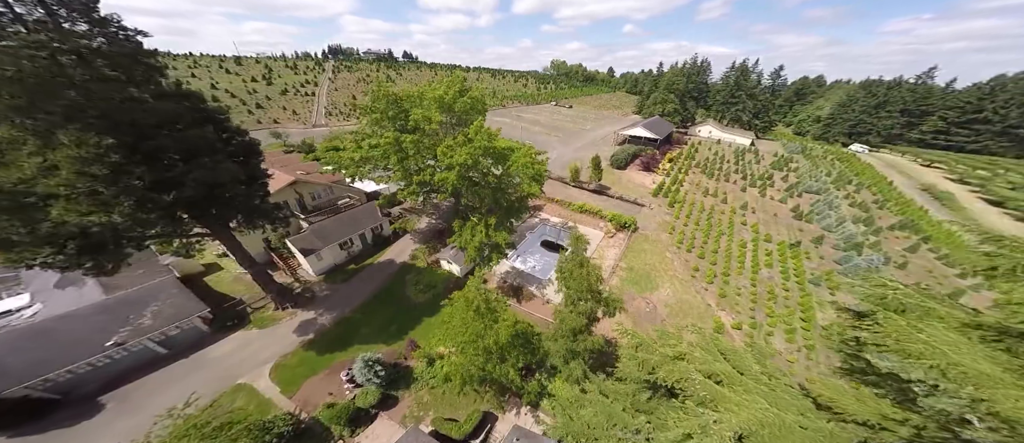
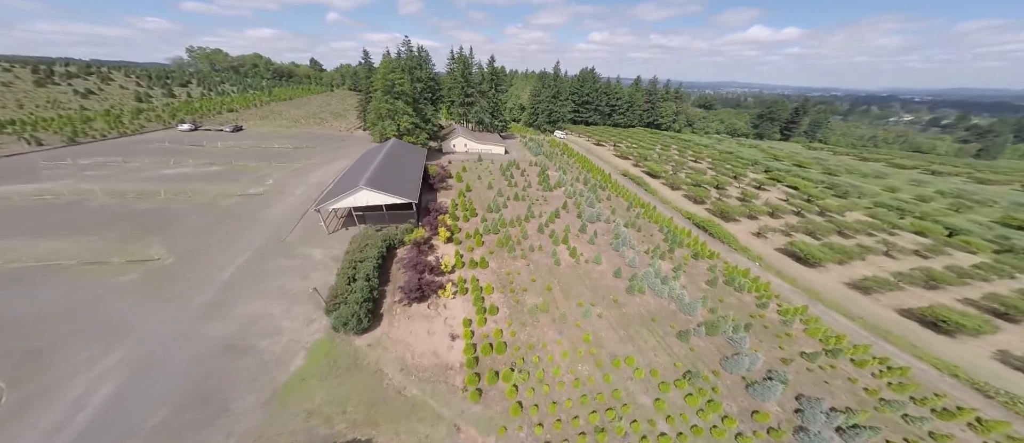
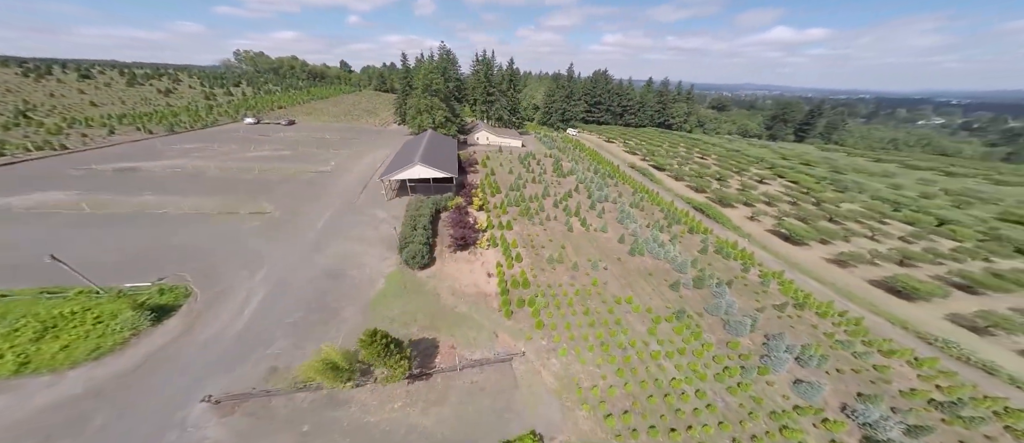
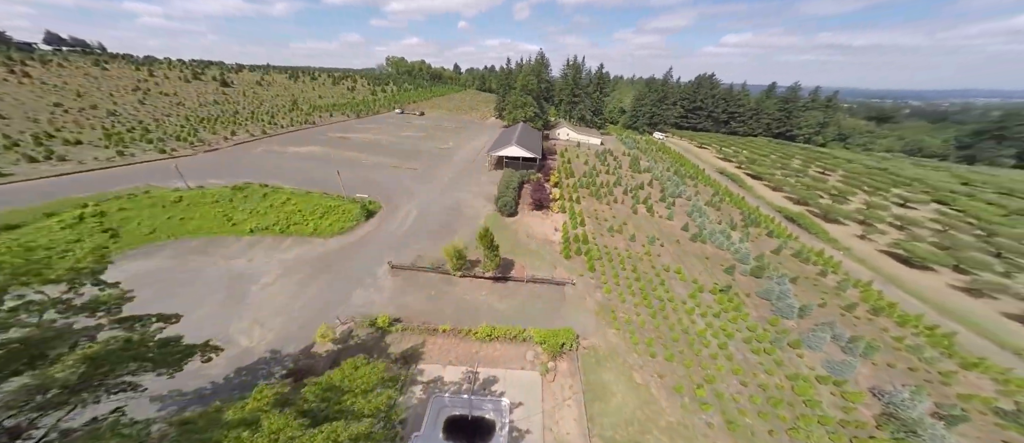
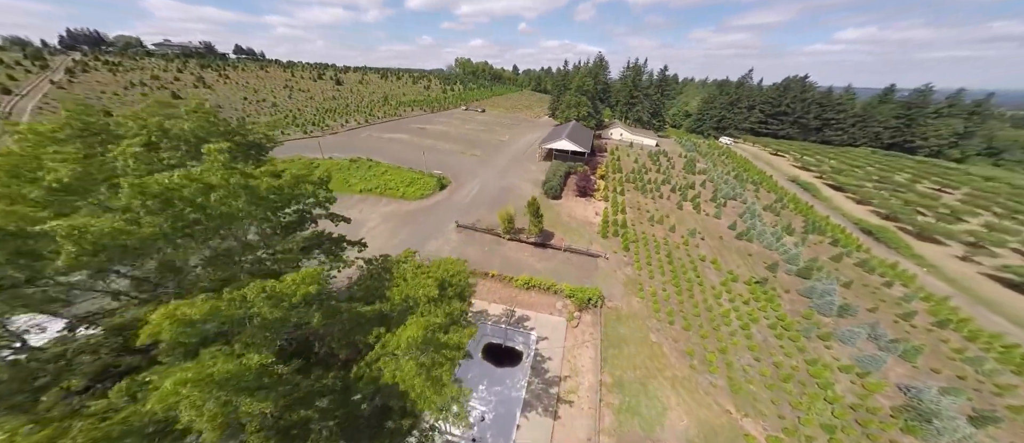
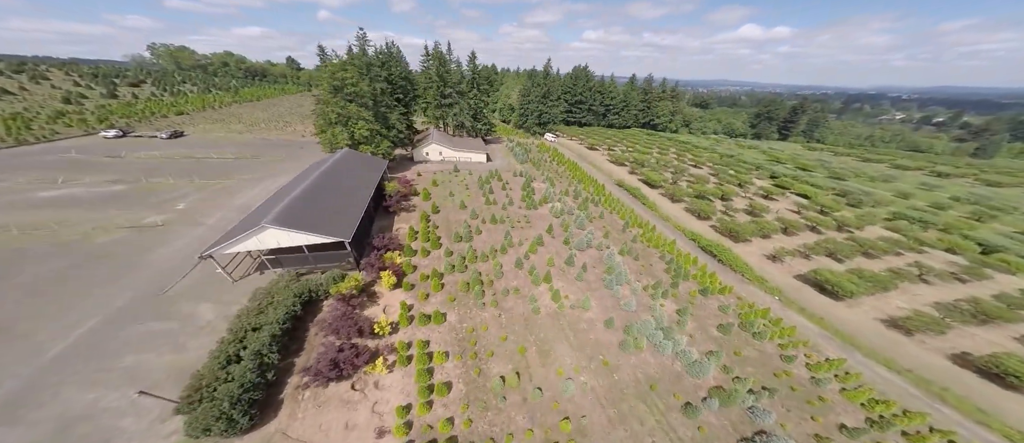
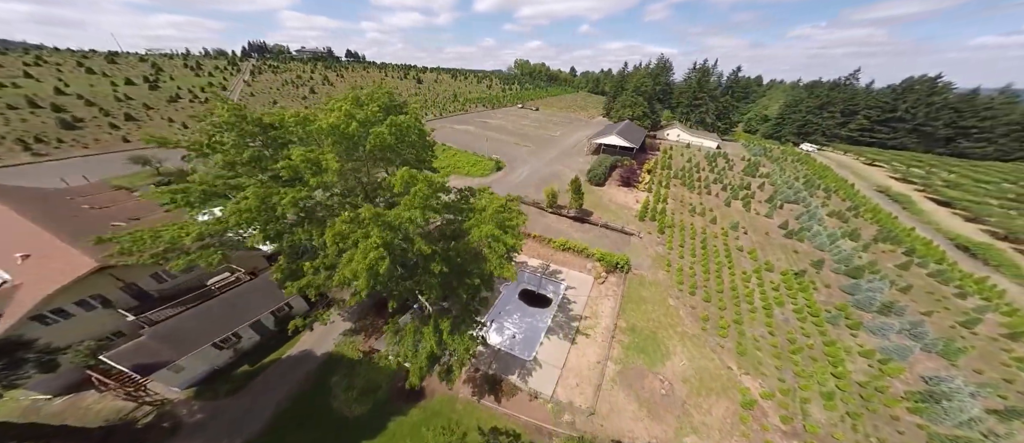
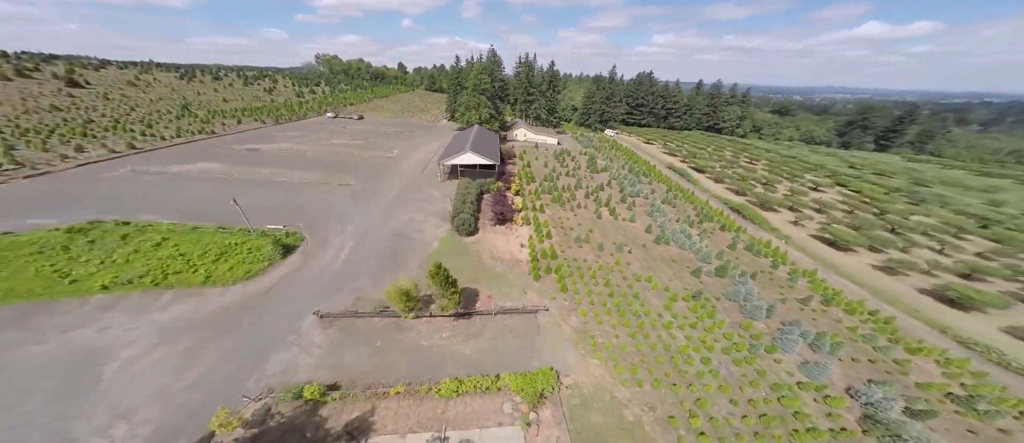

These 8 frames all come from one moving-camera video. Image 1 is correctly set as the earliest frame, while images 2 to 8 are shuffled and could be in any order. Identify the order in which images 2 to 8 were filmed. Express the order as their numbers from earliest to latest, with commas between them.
7, 5, 4, 8, 3, 2, 6
